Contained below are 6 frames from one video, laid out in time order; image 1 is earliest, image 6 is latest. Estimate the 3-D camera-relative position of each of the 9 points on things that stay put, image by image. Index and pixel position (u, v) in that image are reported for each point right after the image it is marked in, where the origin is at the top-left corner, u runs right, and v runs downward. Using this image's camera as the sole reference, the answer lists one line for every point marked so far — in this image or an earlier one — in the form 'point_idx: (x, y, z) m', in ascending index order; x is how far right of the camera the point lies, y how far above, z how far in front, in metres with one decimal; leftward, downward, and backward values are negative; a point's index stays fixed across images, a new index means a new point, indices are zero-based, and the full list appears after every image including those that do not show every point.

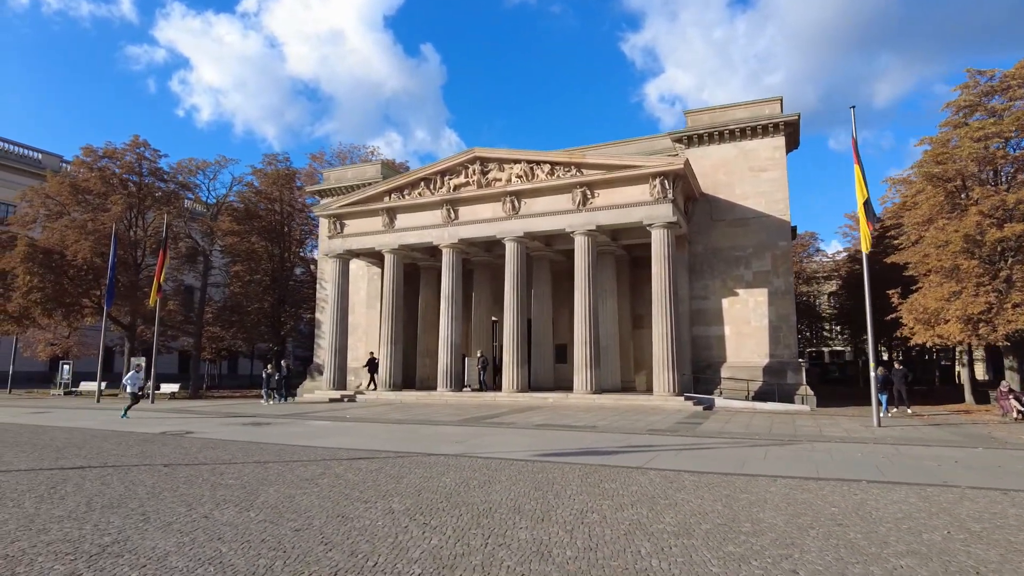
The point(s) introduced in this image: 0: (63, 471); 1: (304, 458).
0: (-7.6, -3.2, +10.7) m
1: (-4.0, -3.3, +12.2) m
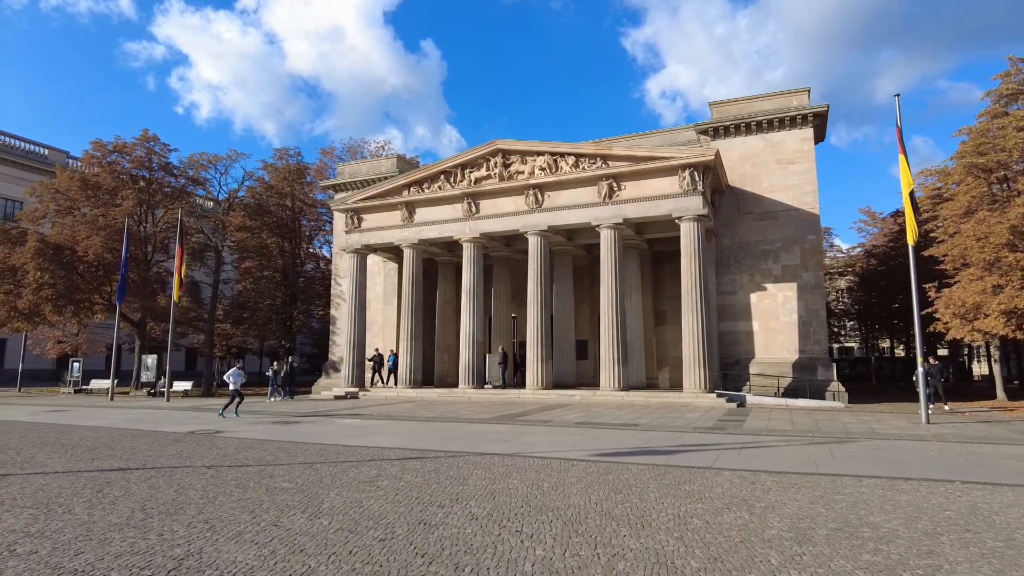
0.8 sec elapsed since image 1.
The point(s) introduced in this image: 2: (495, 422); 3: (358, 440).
0: (-6.6, -3.0, +10.1) m
1: (-2.9, -3.2, +11.6) m
2: (-0.5, -4.2, +19.6) m
3: (-3.8, -3.7, +15.3) m
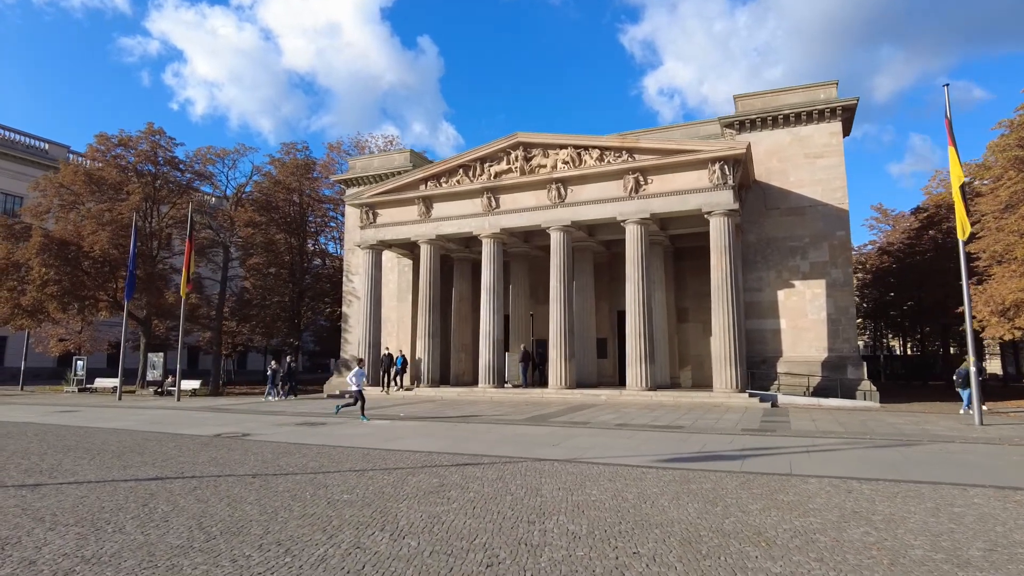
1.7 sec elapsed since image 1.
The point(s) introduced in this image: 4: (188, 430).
0: (-5.5, -3.0, +9.3) m
1: (-1.8, -3.1, +10.9) m
2: (+0.5, -4.1, +18.8) m
3: (-2.7, -3.6, +14.5) m
4: (-8.6, -3.8, +16.6) m
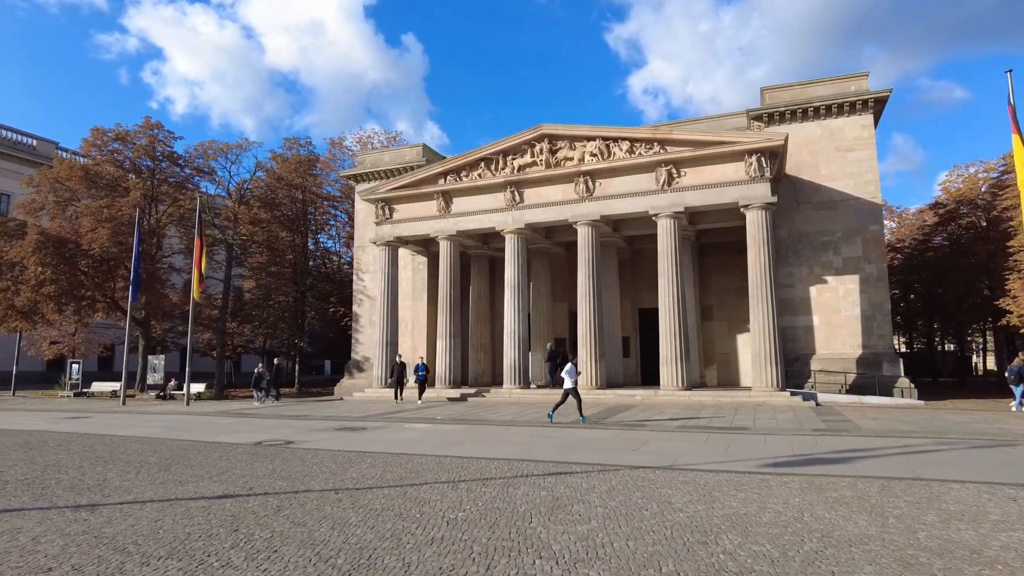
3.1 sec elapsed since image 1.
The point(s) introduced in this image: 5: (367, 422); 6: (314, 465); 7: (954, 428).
0: (-3.8, -2.9, +8.2) m
1: (-0.2, -3.0, +9.9) m
2: (+1.9, -3.9, +17.9) m
3: (-1.2, -3.5, +13.5) m
4: (-7.2, -3.7, +15.4) m
5: (-4.4, -4.1, +19.0) m
6: (-3.6, -3.2, +11.3) m
7: (+11.0, -3.5, +15.5) m
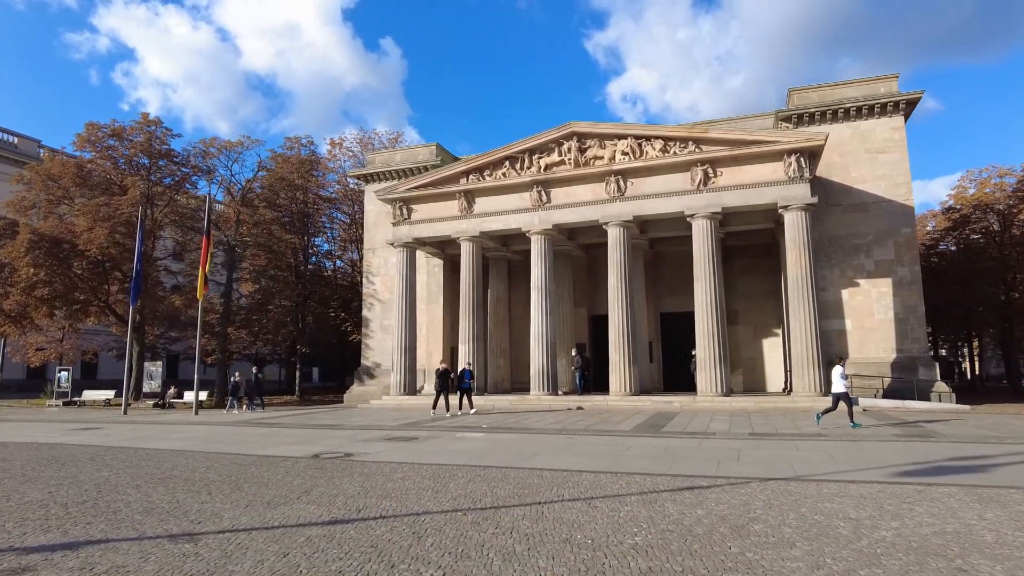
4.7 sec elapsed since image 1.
0: (-1.9, -2.8, +7.1) m
1: (+1.6, -2.9, +8.9) m
2: (+3.5, -4.0, +17.0) m
3: (+0.5, -3.5, +12.5) m
4: (-5.6, -3.7, +14.2) m
5: (-2.9, -4.1, +17.8) m
6: (-1.8, -3.1, +10.1) m
7: (+12.6, -3.5, +14.9) m
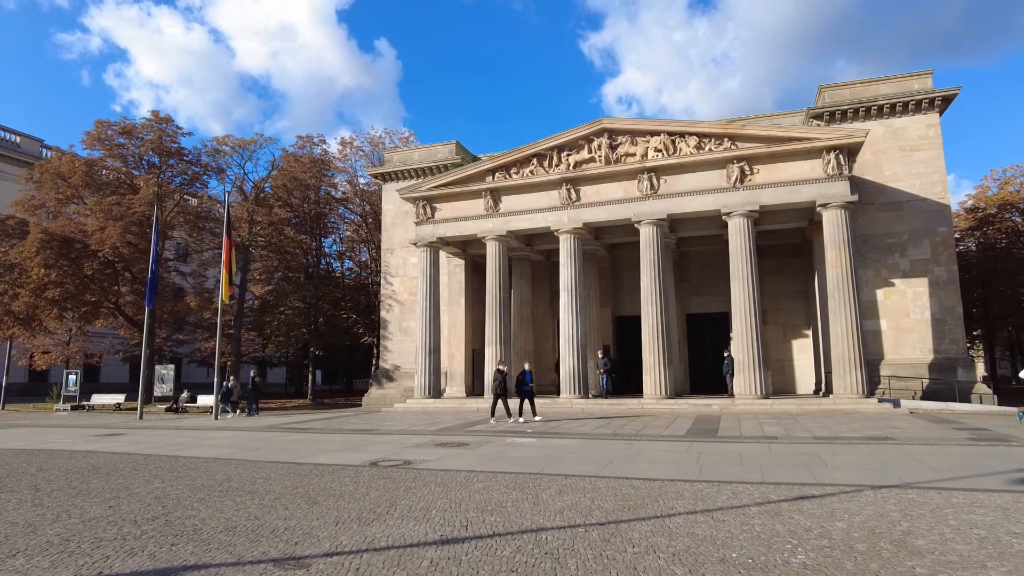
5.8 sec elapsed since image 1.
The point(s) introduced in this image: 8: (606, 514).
0: (-0.5, -2.7, +6.4) m
1: (+3.0, -2.9, +8.3) m
2: (+4.8, -3.9, +16.4) m
3: (+1.9, -3.4, +11.8) m
4: (-4.2, -3.7, +13.5) m
5: (-1.6, -4.1, +17.1) m
6: (-0.4, -3.1, +9.5) m
7: (+14.0, -3.4, +14.4) m
8: (+1.1, -2.9, +7.9) m
